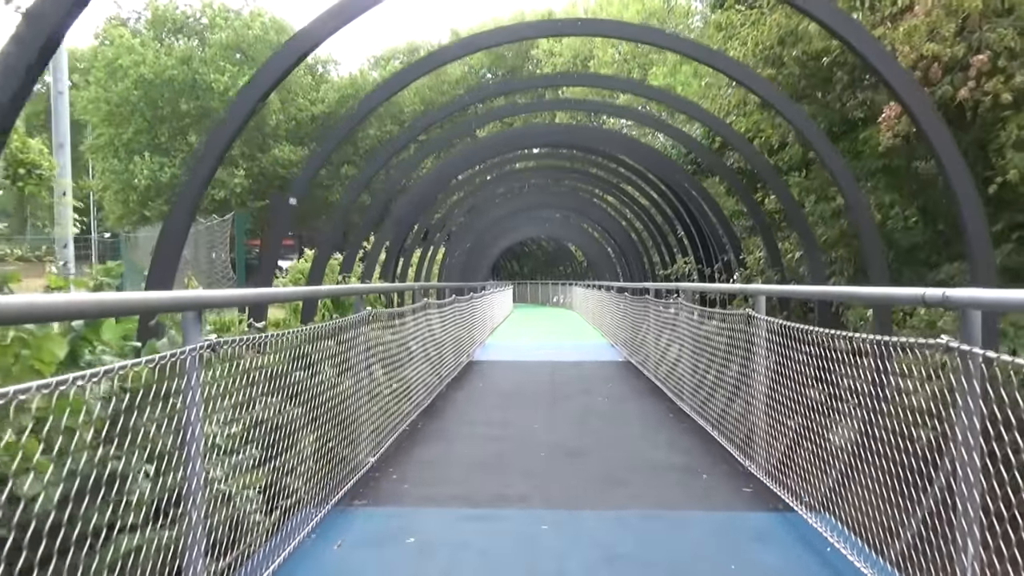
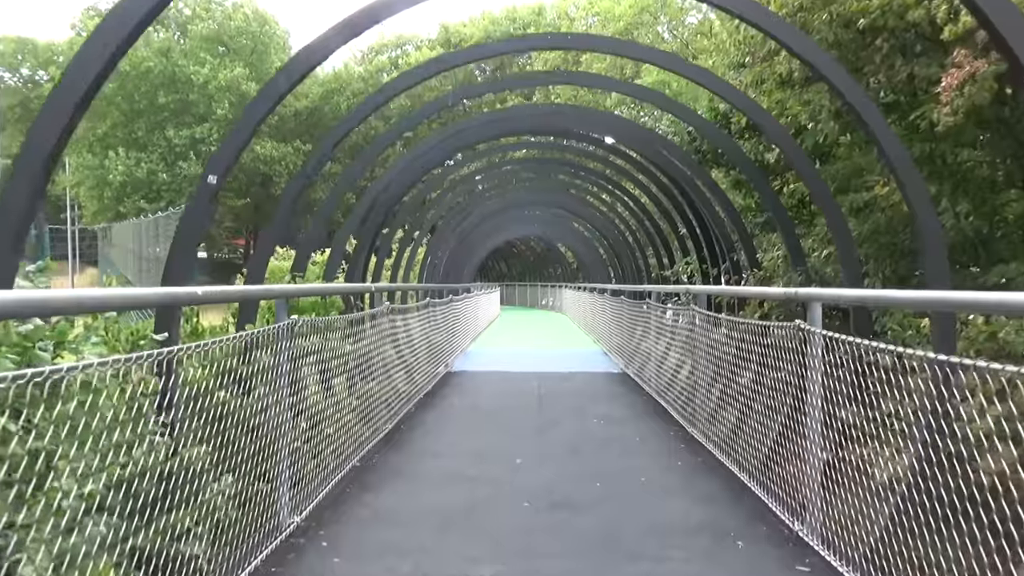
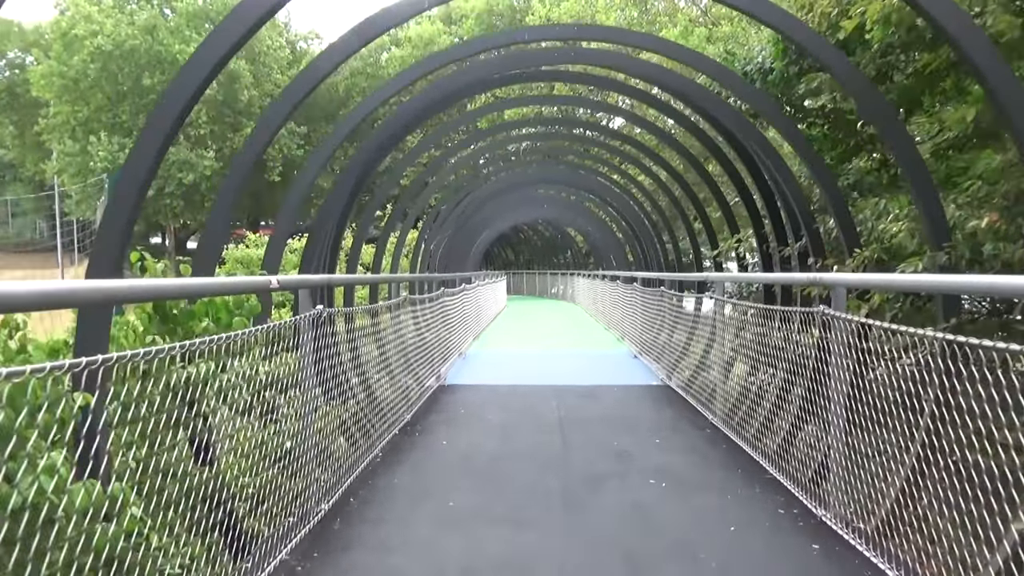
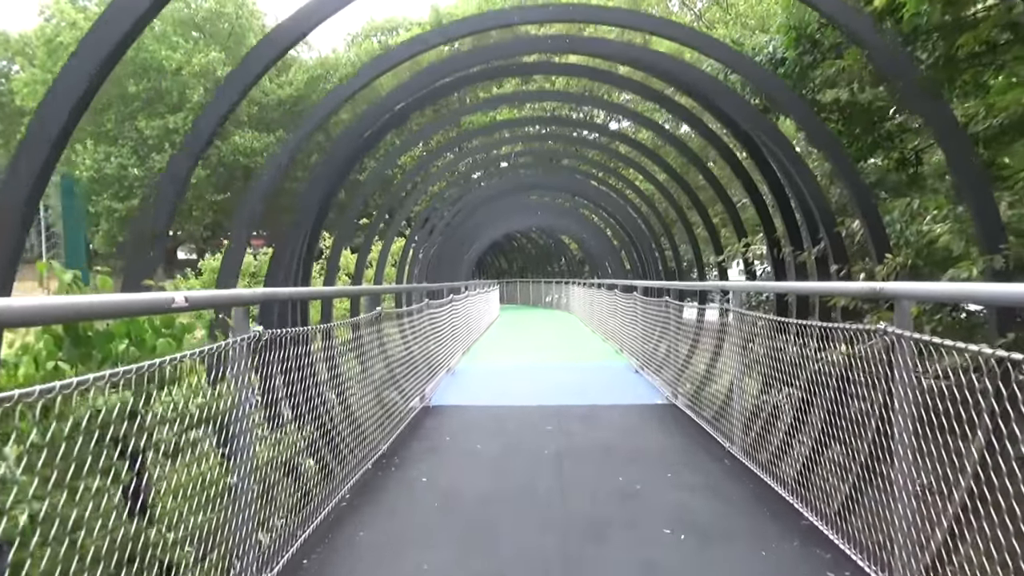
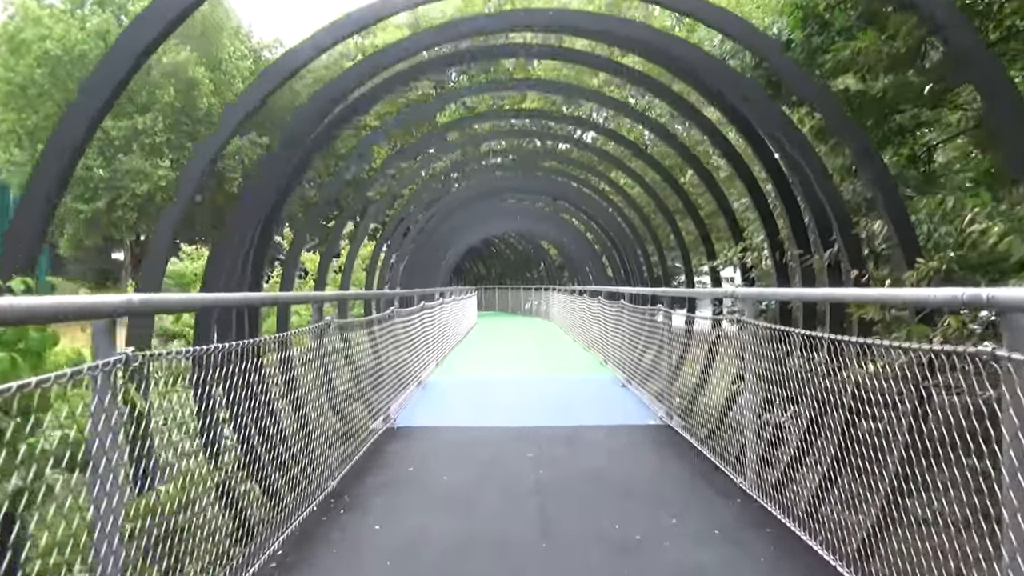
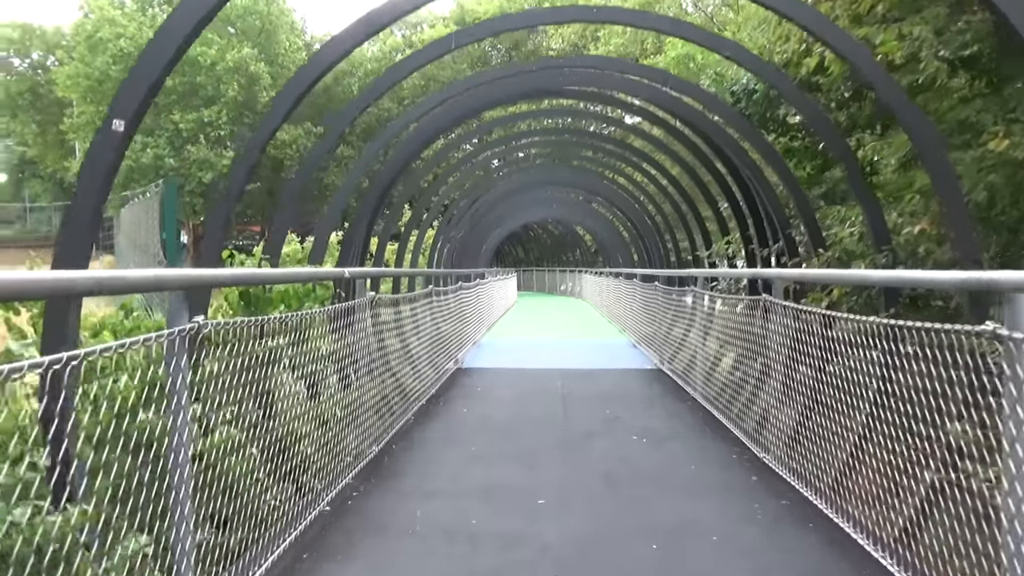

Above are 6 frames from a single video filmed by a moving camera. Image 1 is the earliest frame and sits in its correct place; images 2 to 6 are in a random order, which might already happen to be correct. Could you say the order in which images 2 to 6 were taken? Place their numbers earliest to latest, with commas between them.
2, 6, 3, 4, 5
